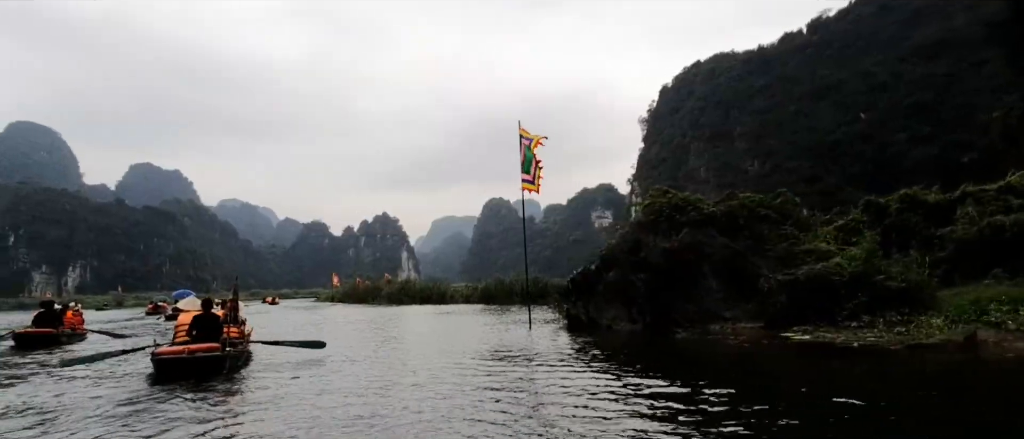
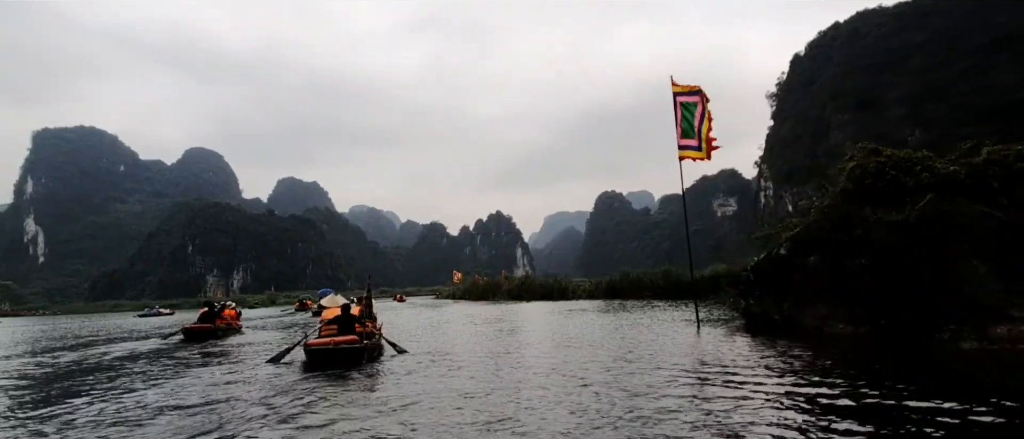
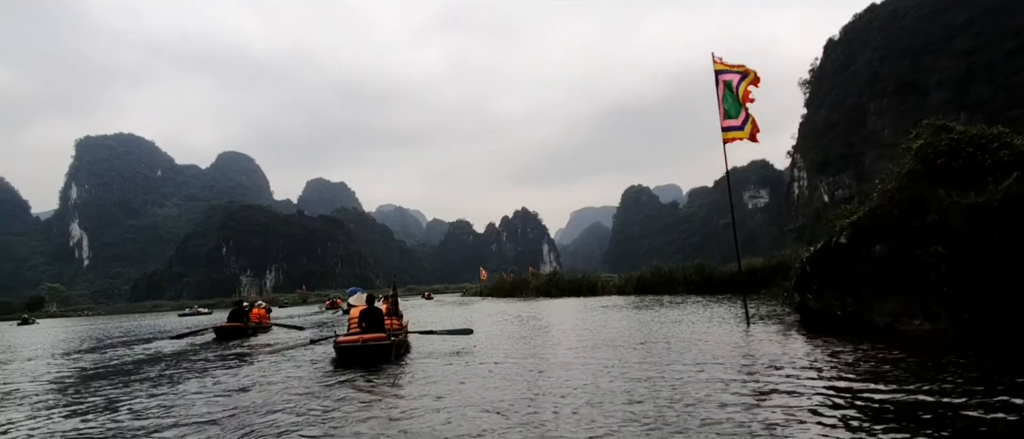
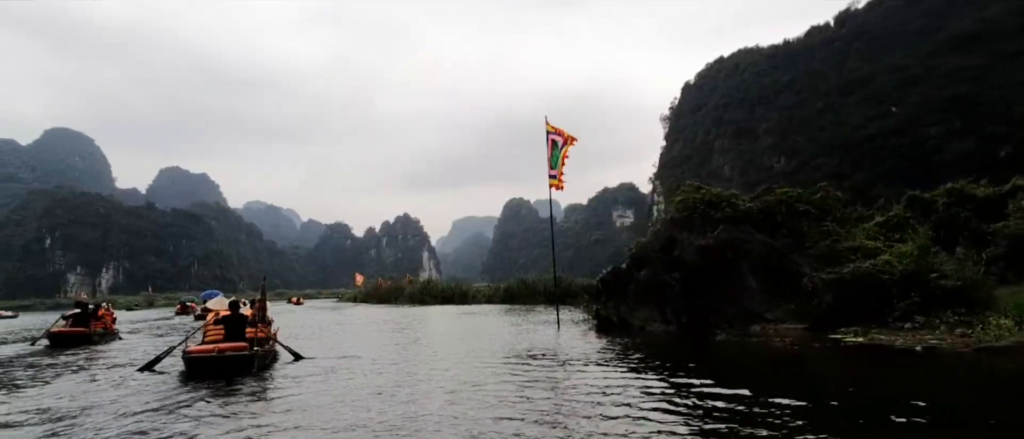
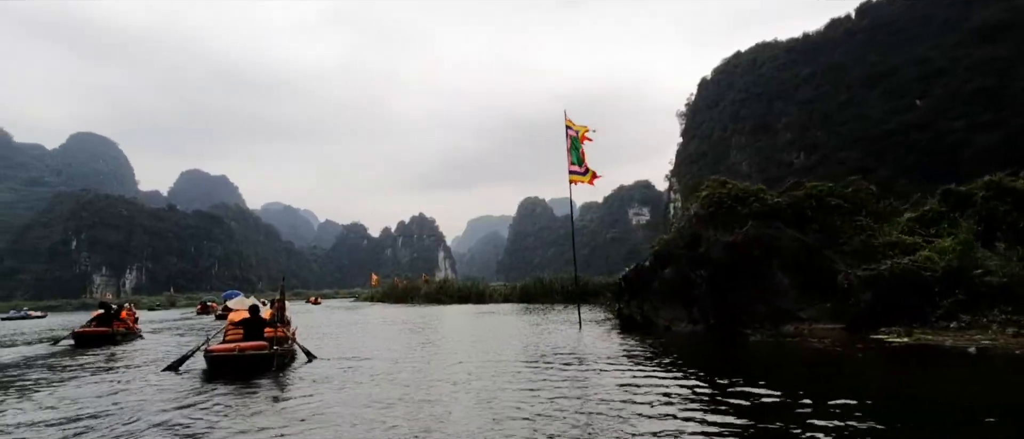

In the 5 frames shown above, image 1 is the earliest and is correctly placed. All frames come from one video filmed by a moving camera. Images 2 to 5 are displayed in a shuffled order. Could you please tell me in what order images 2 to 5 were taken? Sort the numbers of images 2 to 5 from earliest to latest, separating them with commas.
4, 5, 2, 3
